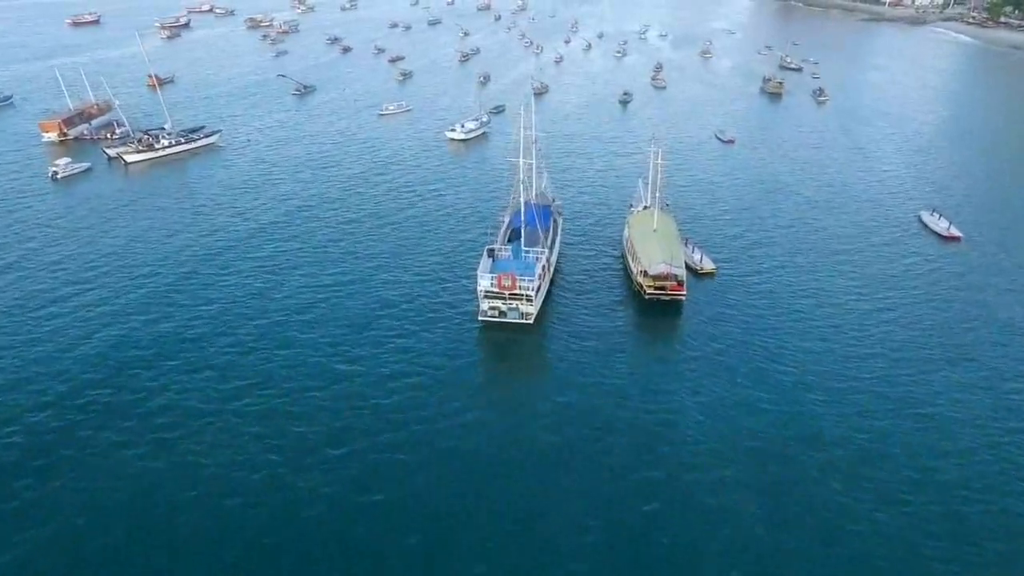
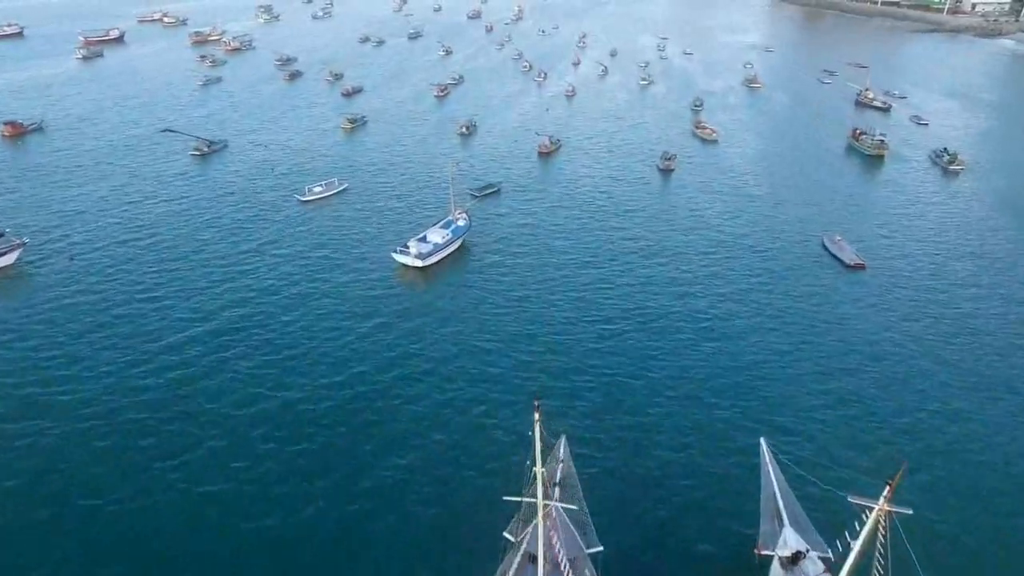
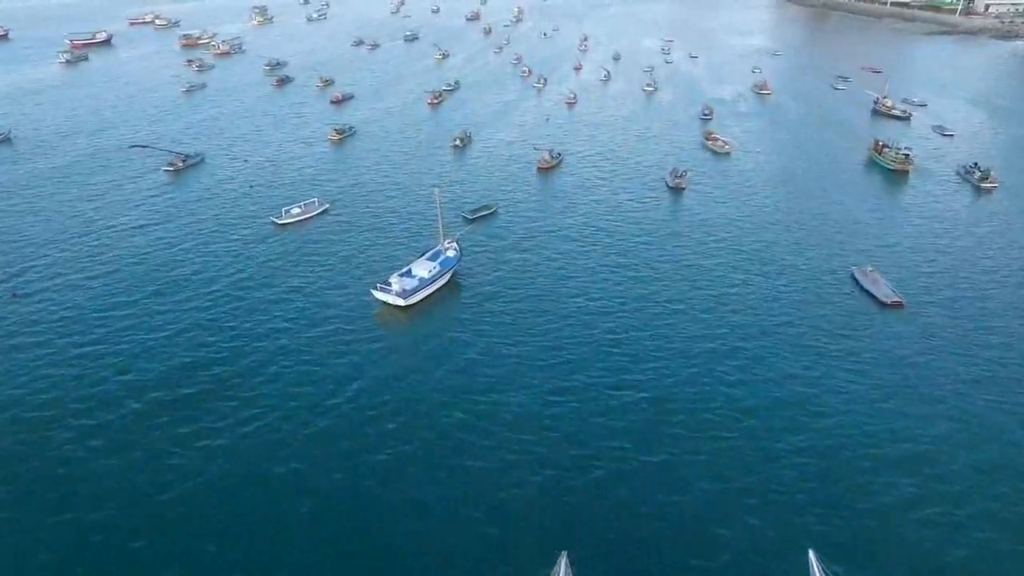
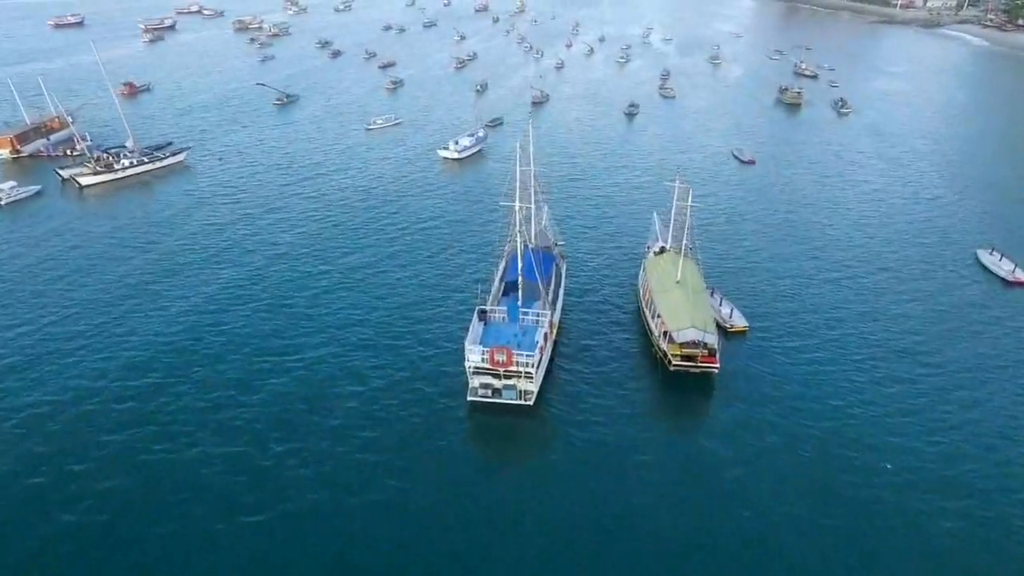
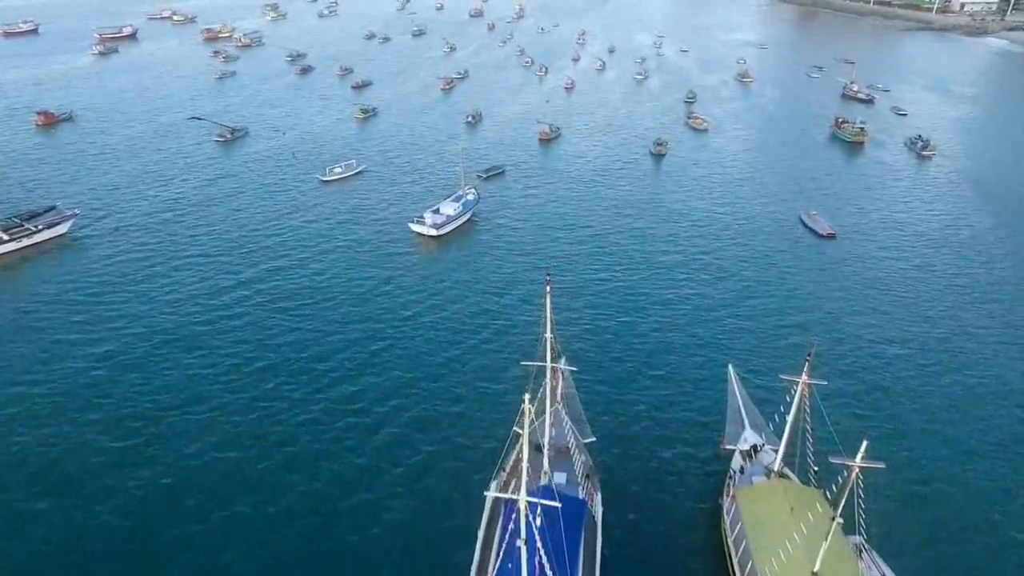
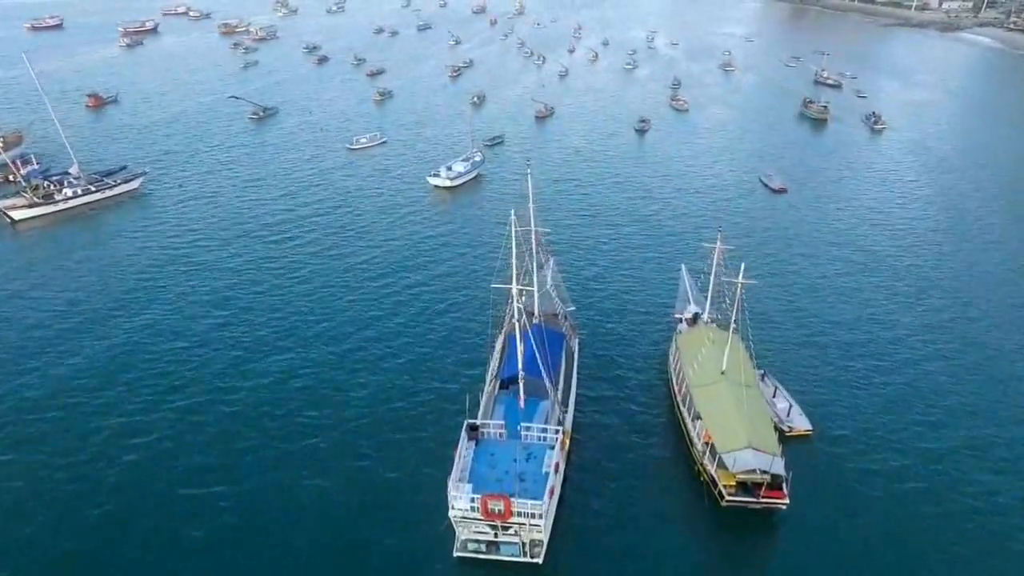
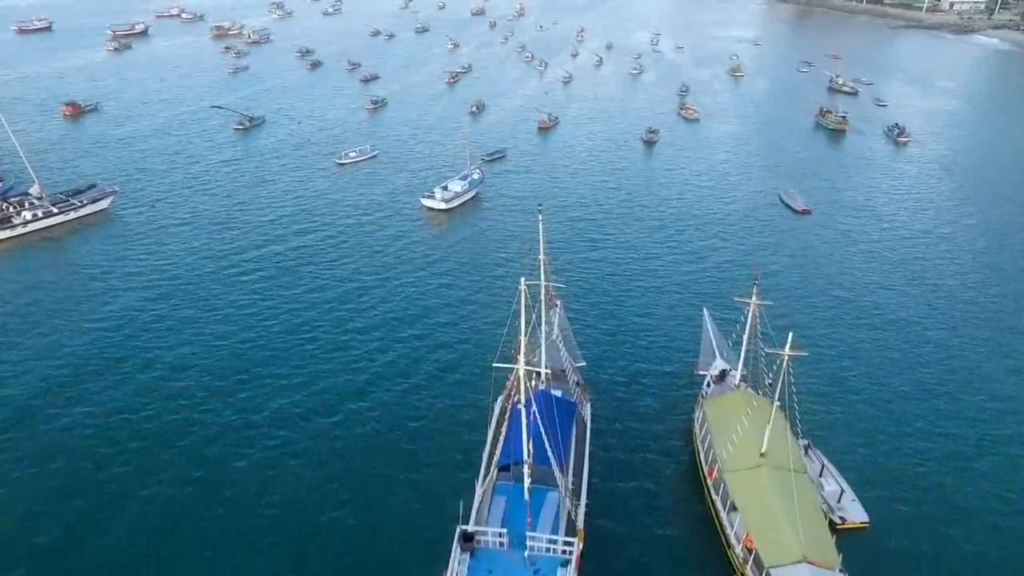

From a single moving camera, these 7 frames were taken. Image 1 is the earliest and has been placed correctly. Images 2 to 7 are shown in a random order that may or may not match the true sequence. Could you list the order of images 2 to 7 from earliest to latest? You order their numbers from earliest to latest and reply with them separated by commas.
4, 6, 7, 5, 2, 3
